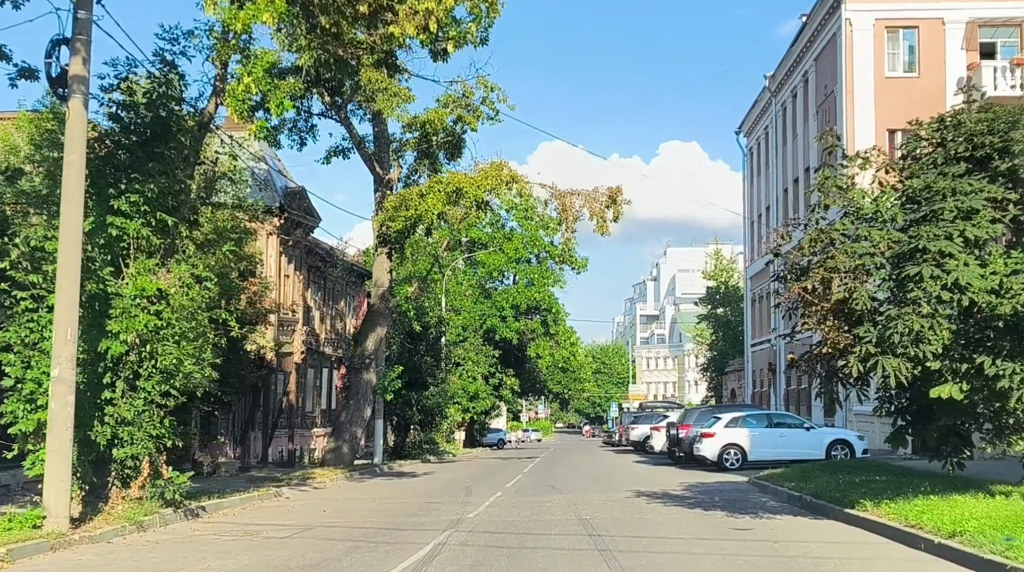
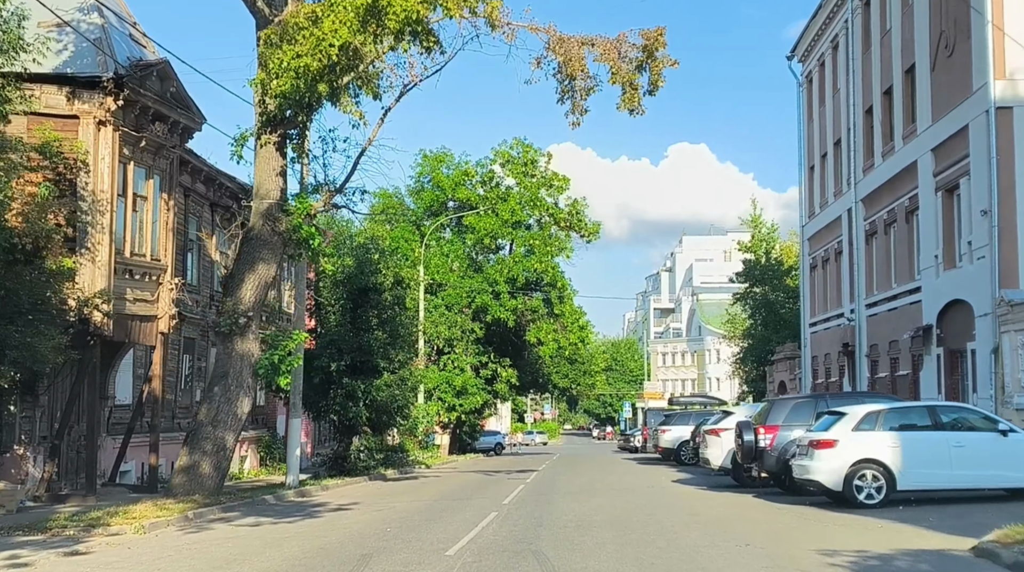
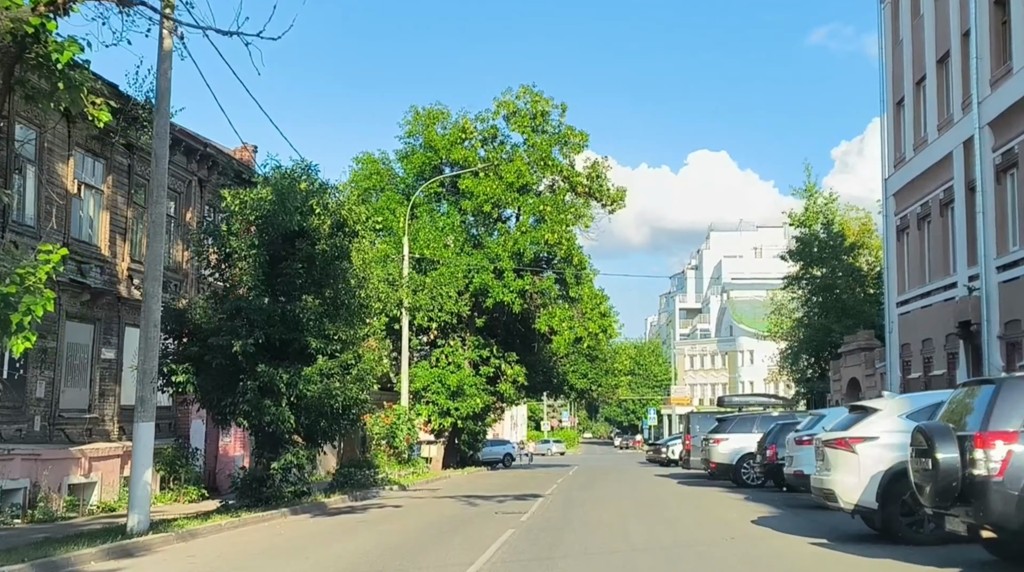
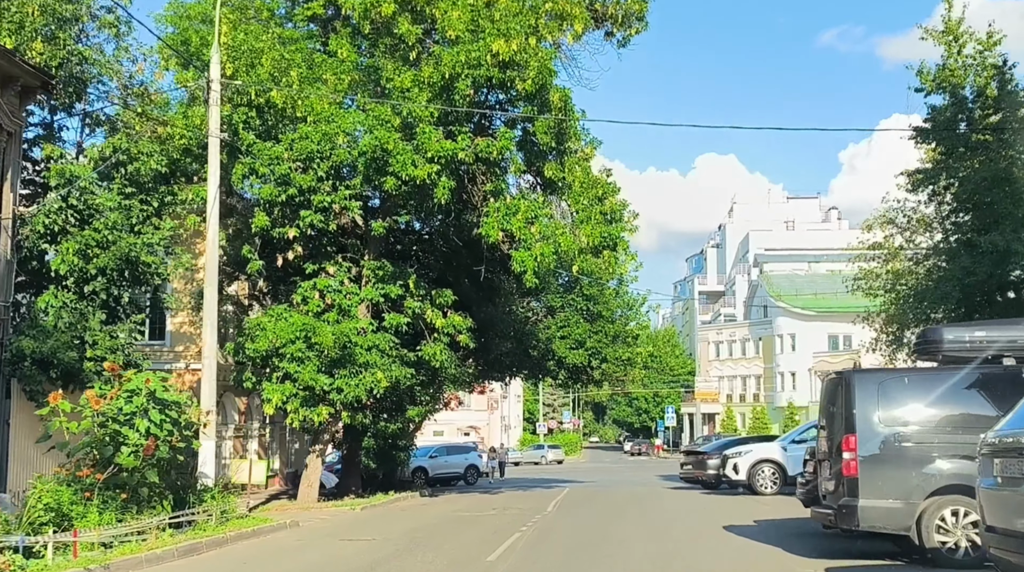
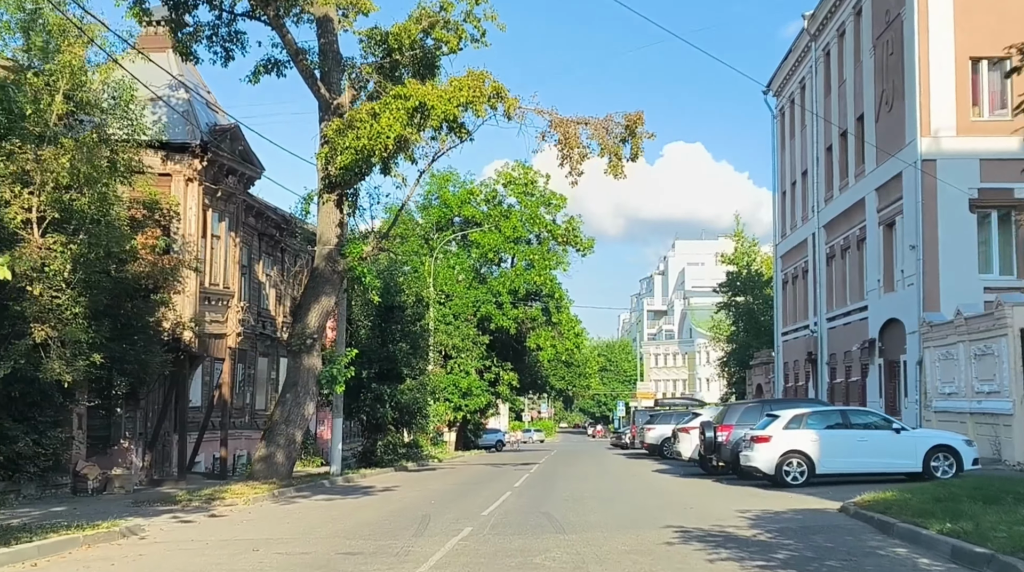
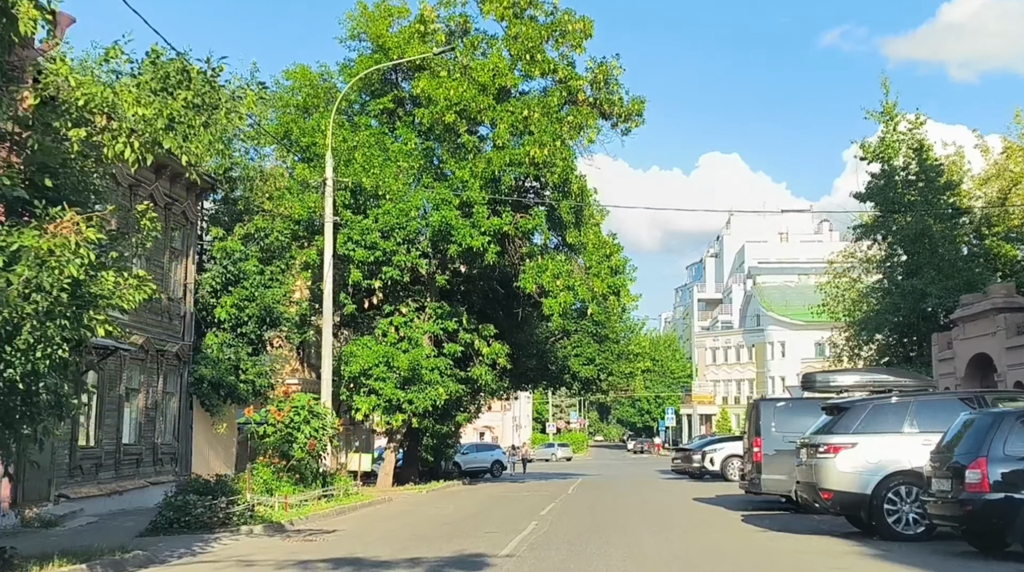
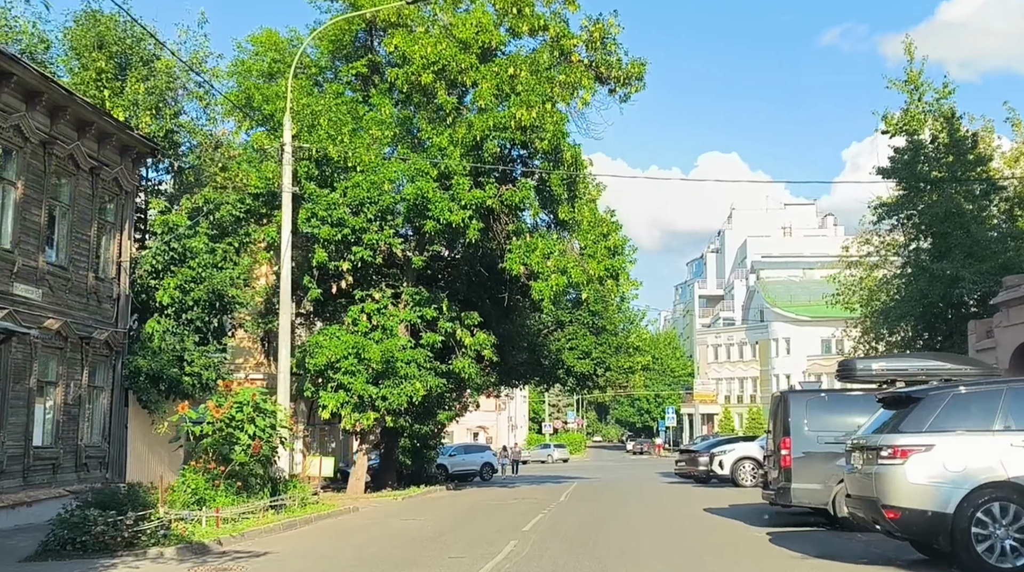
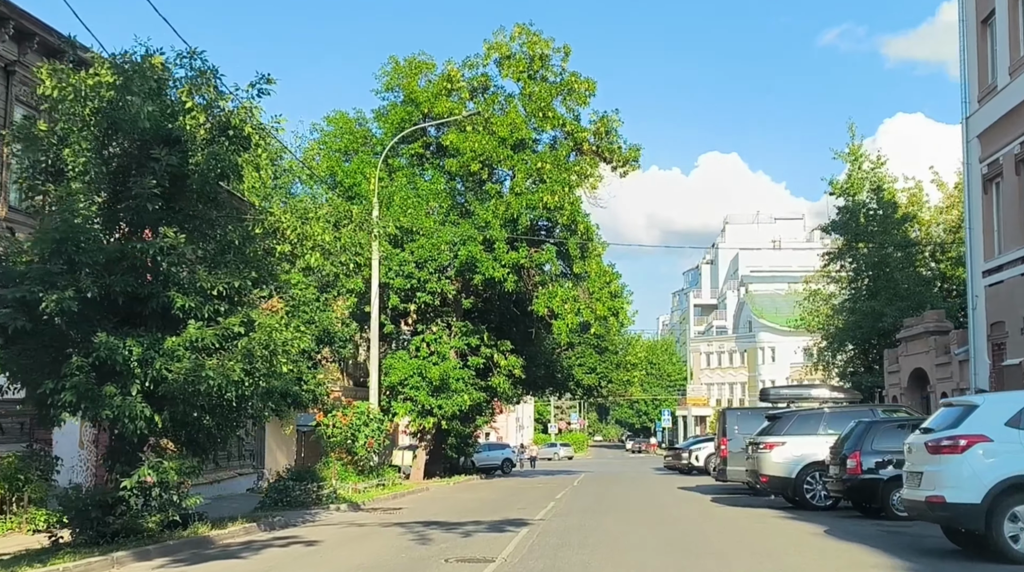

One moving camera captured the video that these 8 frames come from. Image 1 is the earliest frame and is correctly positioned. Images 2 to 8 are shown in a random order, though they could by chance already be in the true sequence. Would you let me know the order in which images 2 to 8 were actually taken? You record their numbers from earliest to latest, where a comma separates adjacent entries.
5, 2, 3, 8, 6, 7, 4
